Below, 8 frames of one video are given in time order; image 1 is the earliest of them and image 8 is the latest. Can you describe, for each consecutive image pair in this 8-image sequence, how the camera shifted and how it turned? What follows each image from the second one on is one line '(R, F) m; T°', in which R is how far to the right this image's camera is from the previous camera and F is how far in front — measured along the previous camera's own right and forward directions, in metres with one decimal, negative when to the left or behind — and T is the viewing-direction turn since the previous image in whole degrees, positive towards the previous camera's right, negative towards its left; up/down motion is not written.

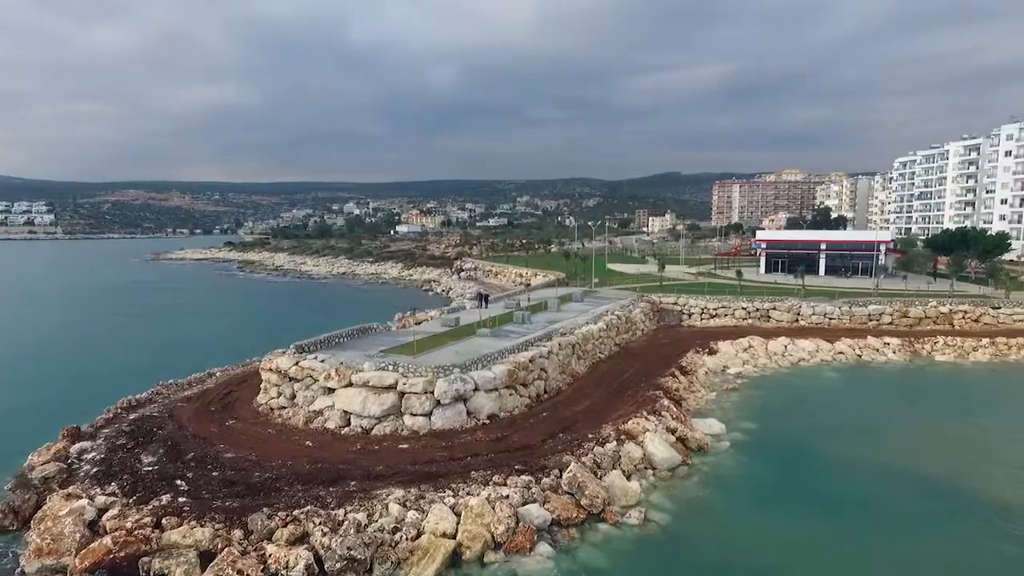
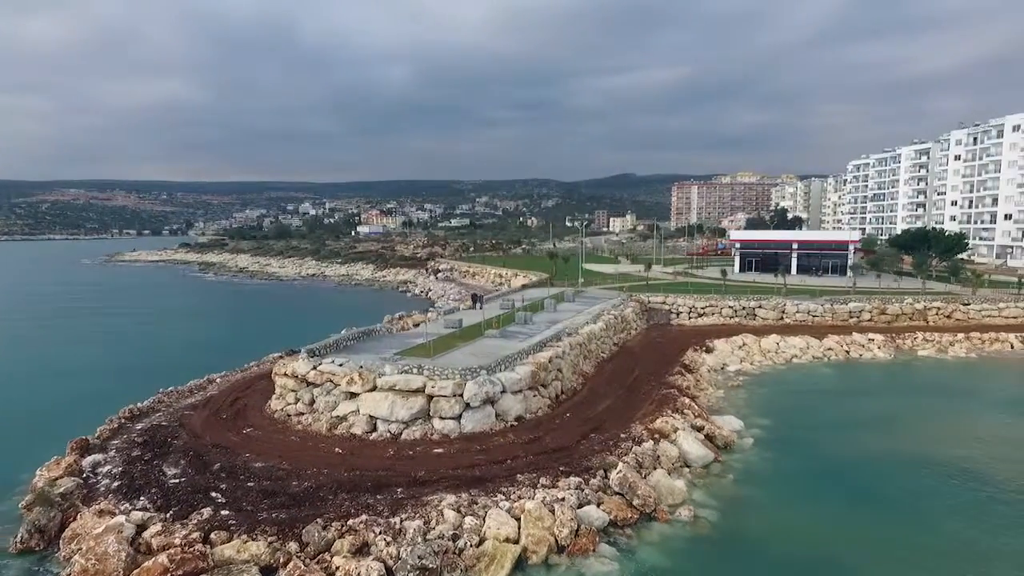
(-2.4, +0.3) m; +4°
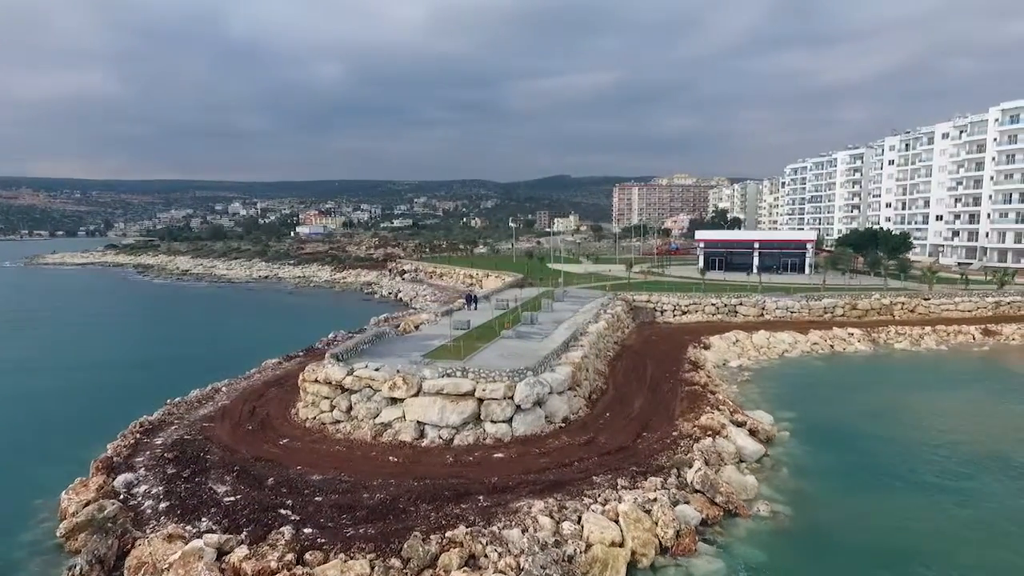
(-3.7, +0.6) m; +6°
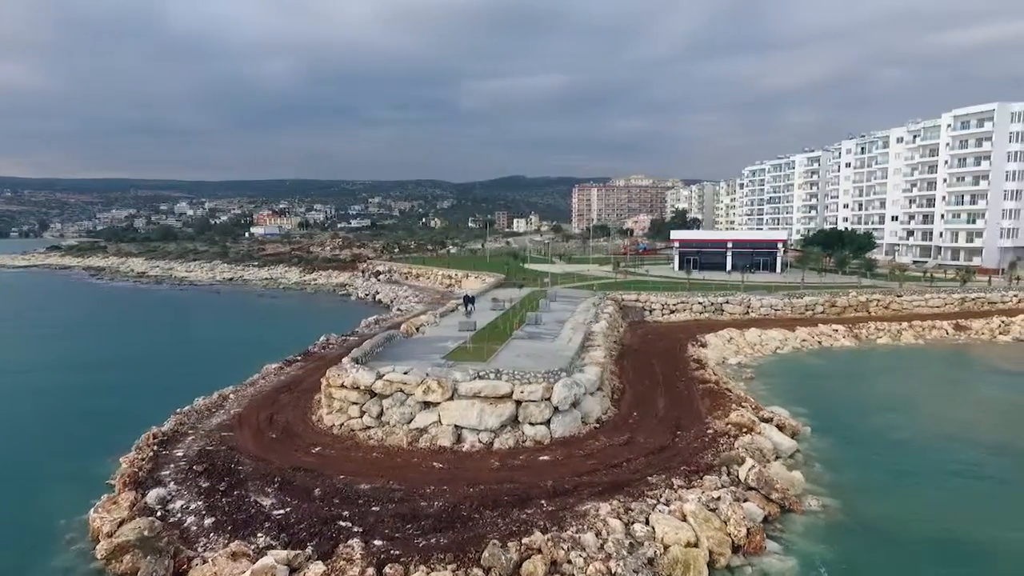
(-2.6, +0.4) m; +4°
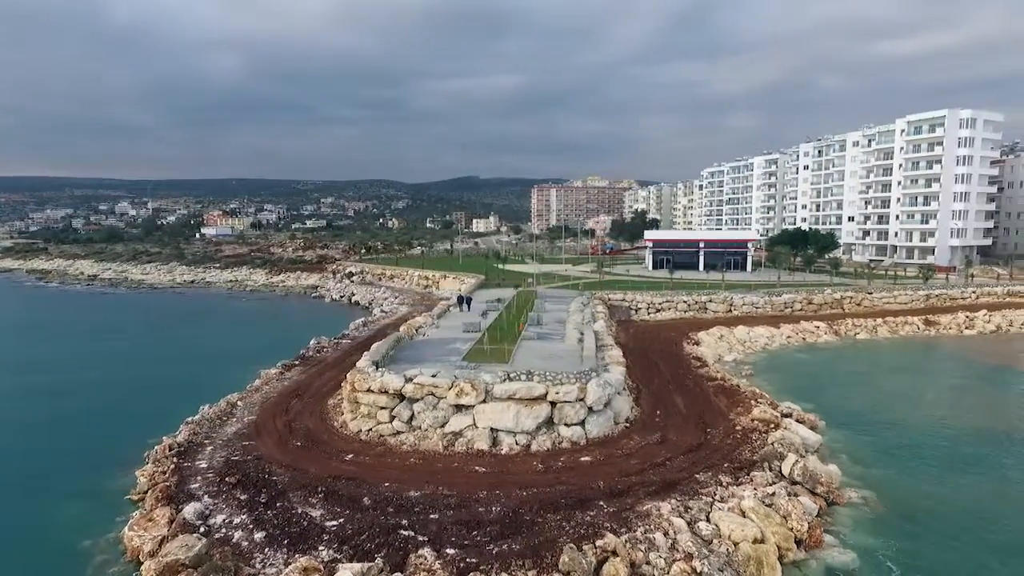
(-2.5, +0.3) m; +4°
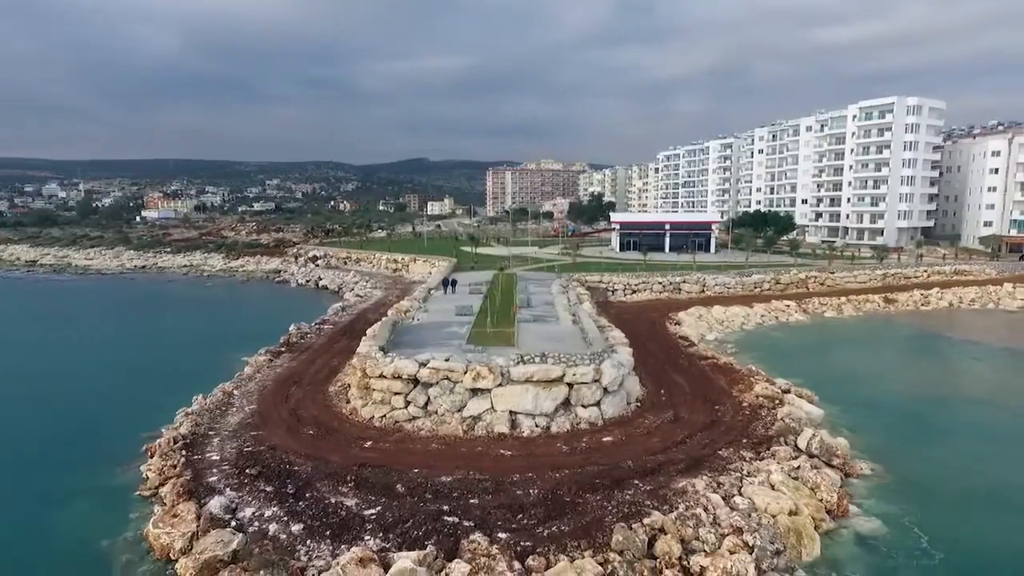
(-2.0, +0.3) m; +5°
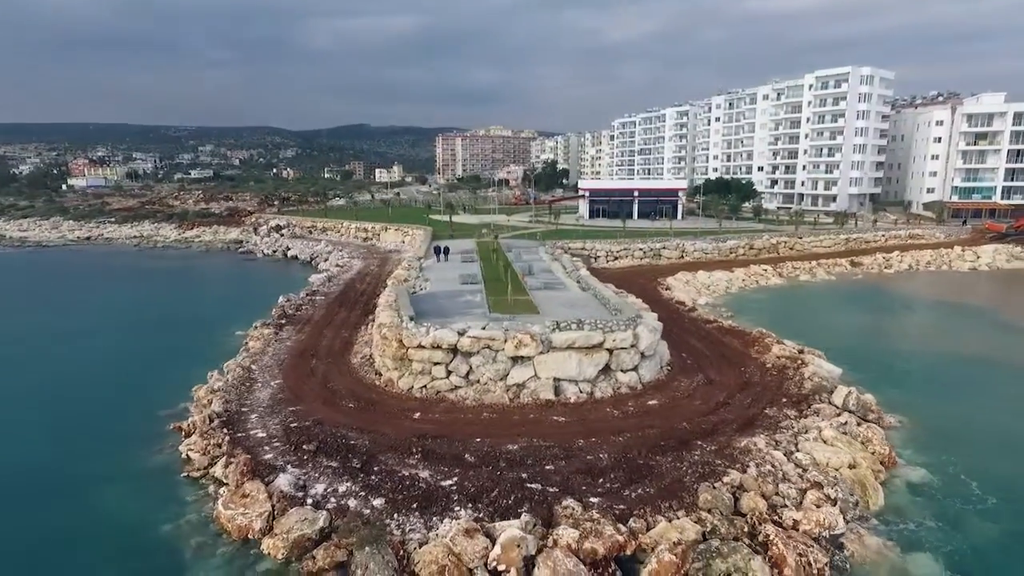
(-2.9, +0.4) m; +5°
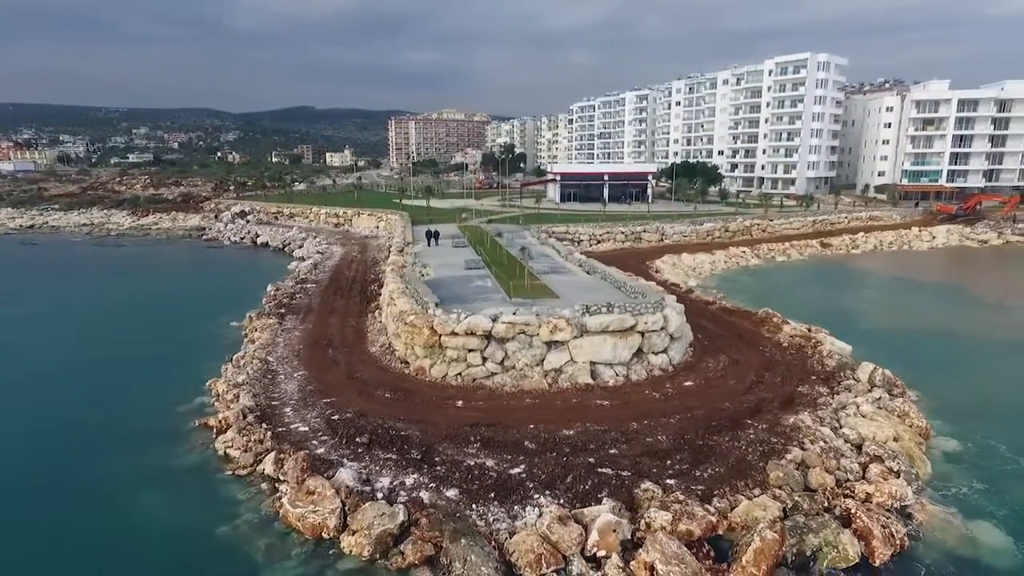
(-2.5, +0.4) m; +5°
